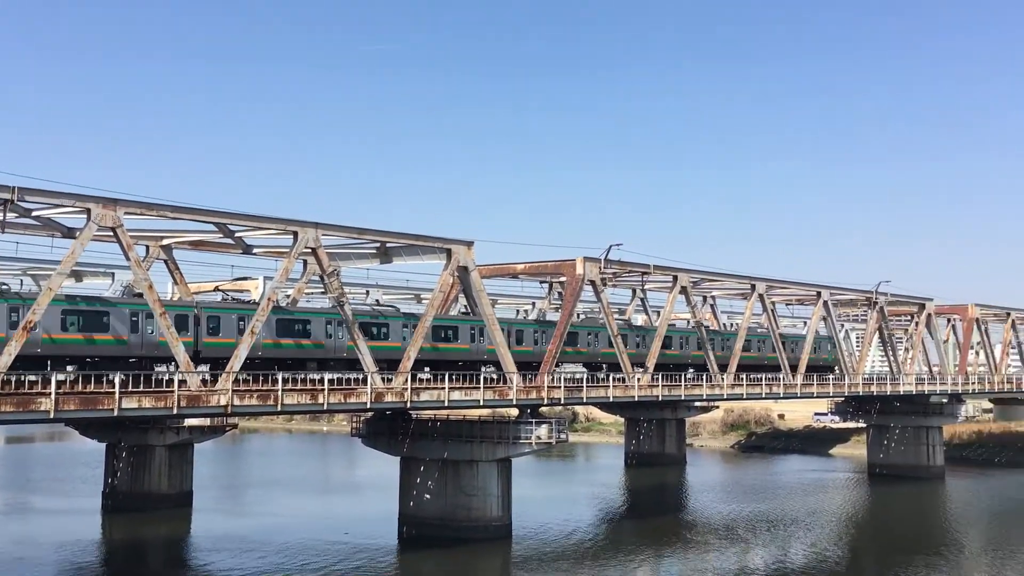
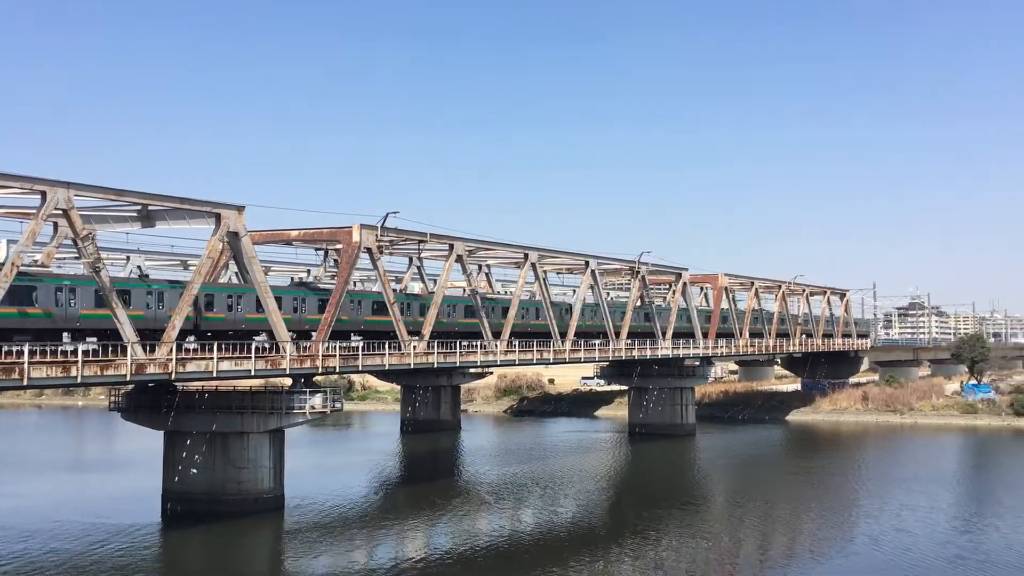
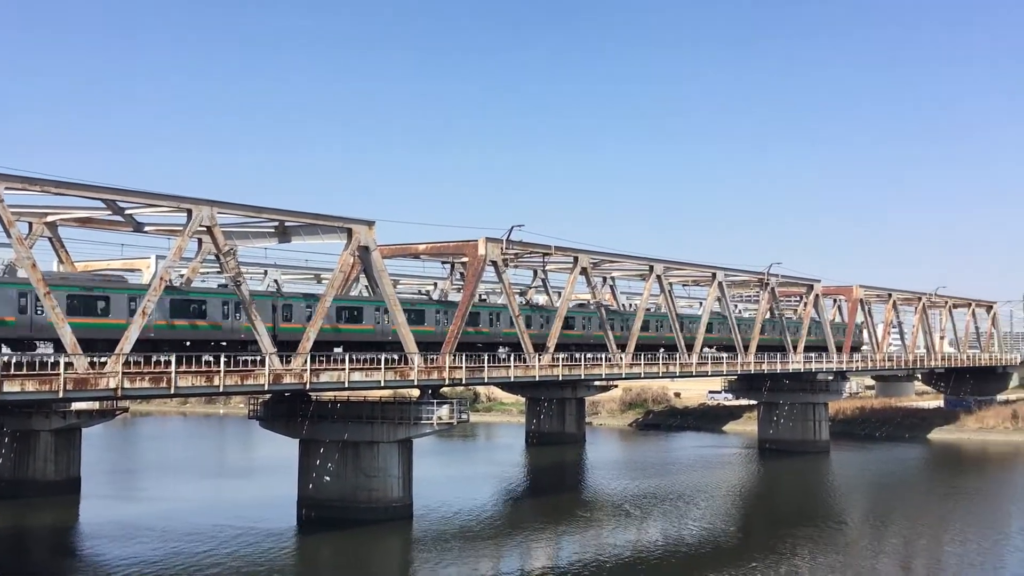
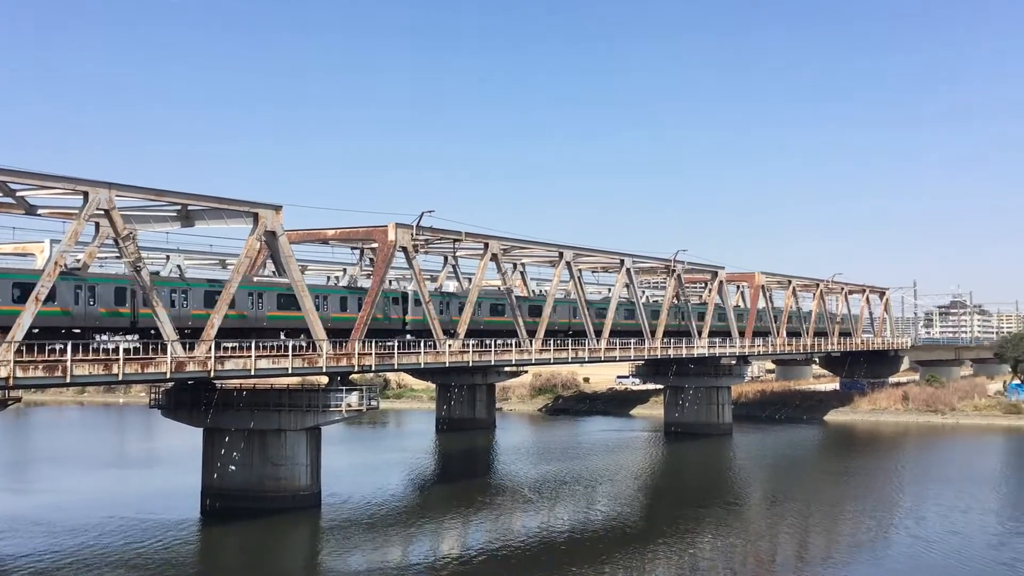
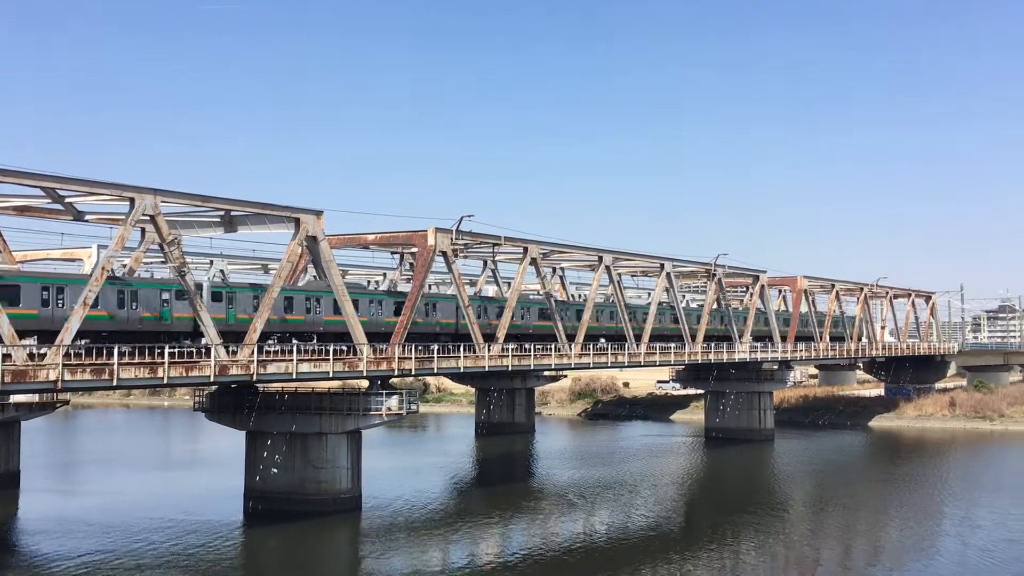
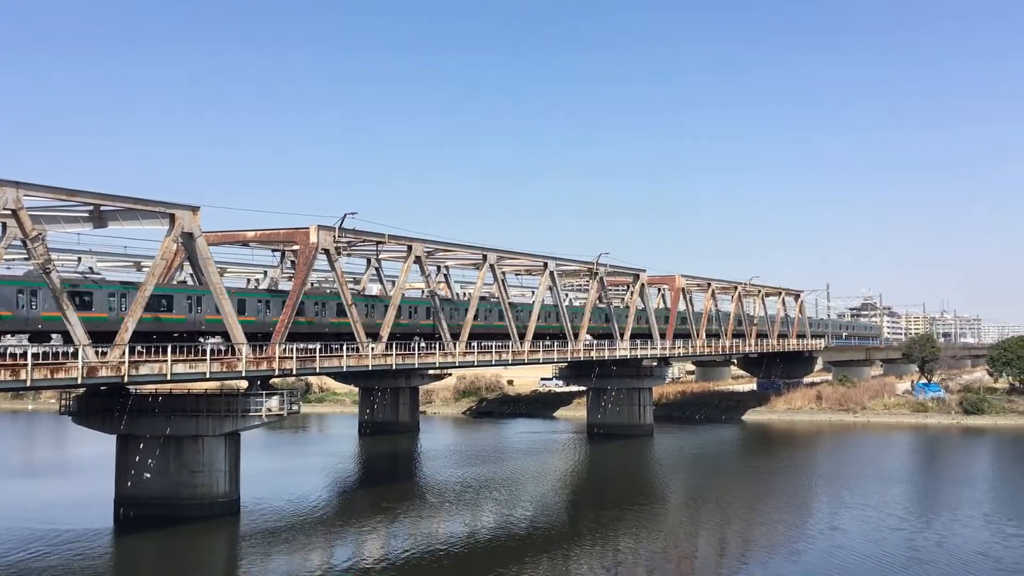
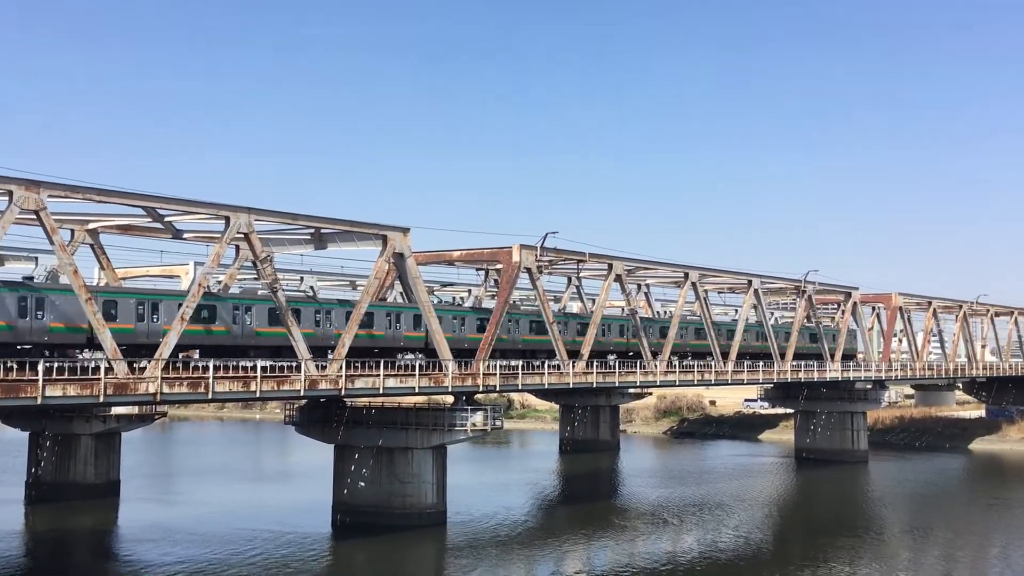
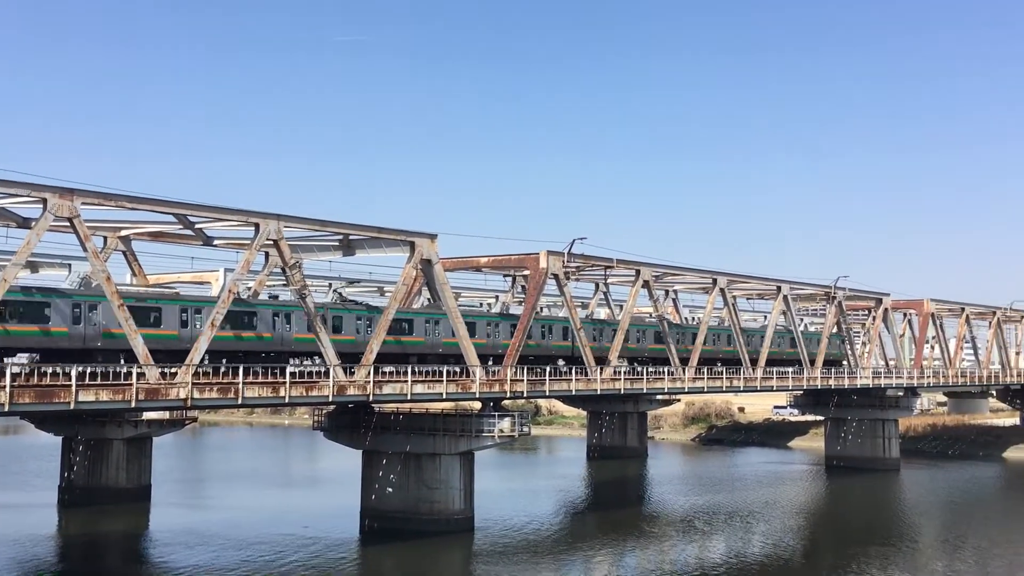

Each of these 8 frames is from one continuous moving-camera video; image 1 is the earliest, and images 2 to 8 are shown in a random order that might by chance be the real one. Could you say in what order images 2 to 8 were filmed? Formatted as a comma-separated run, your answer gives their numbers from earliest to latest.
8, 7, 3, 5, 4, 2, 6
